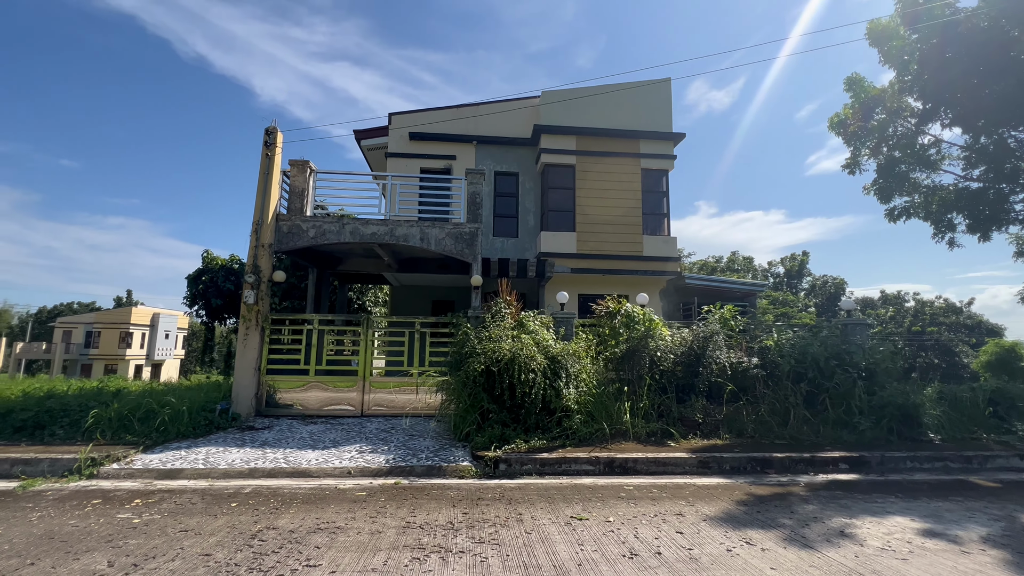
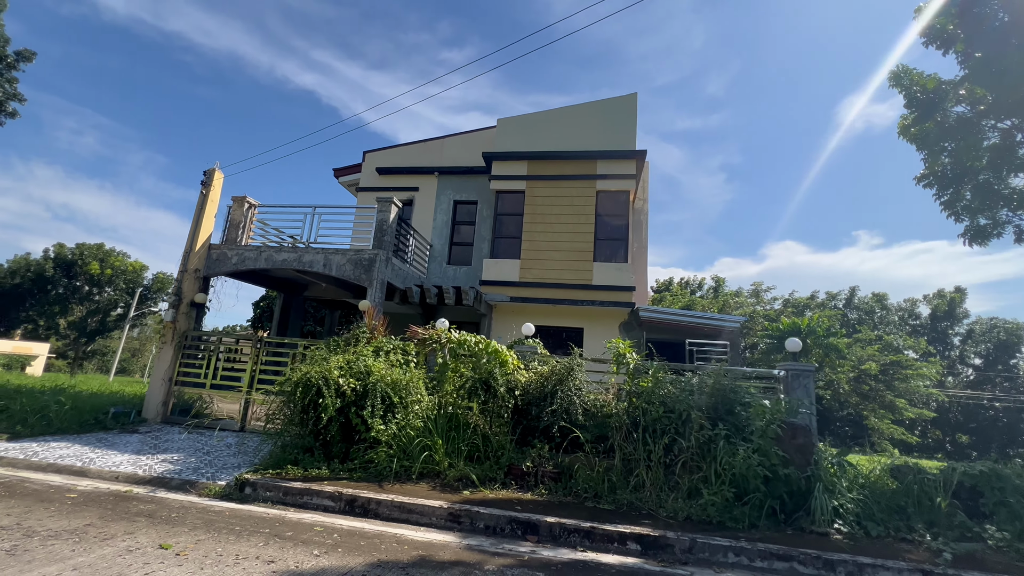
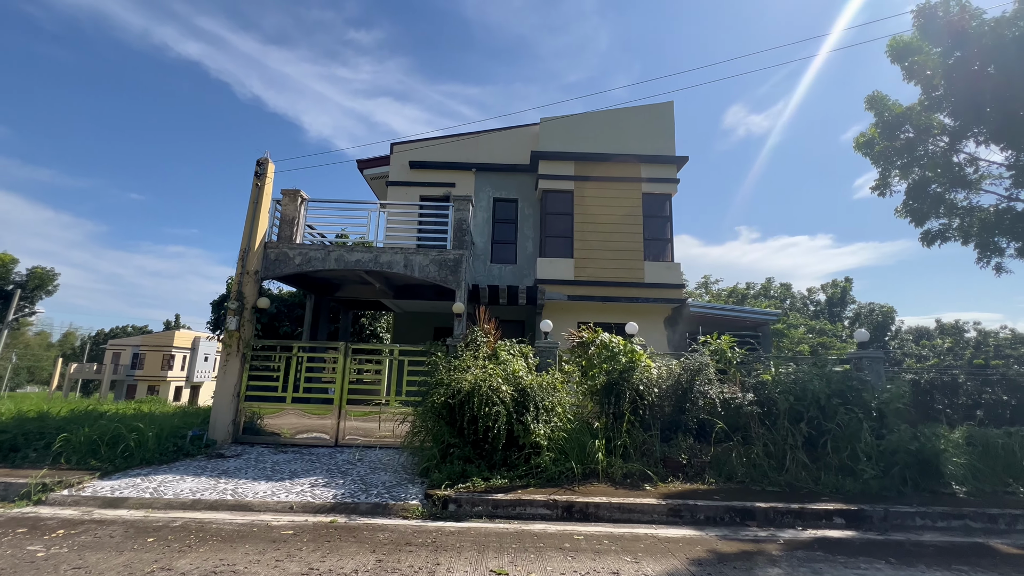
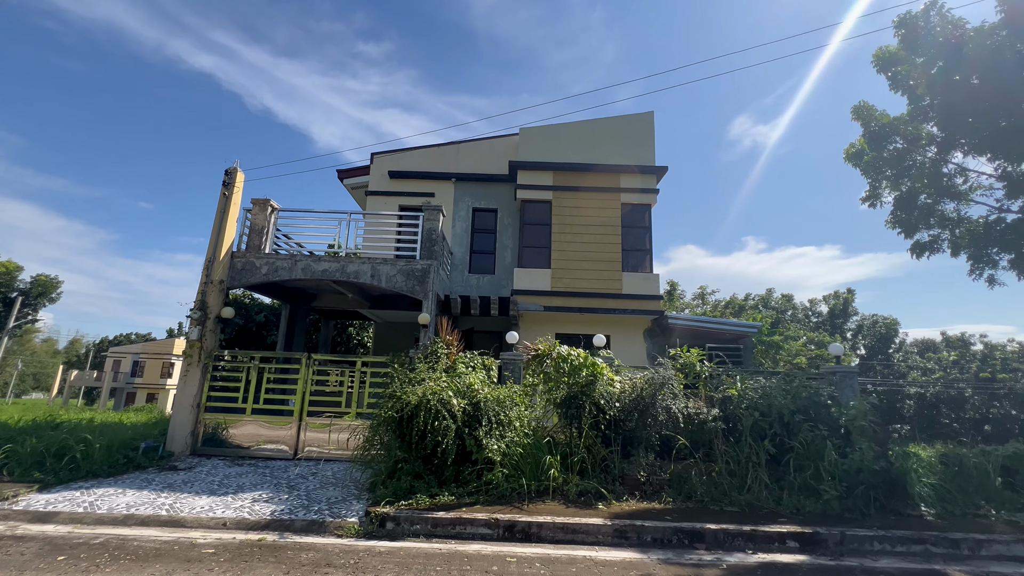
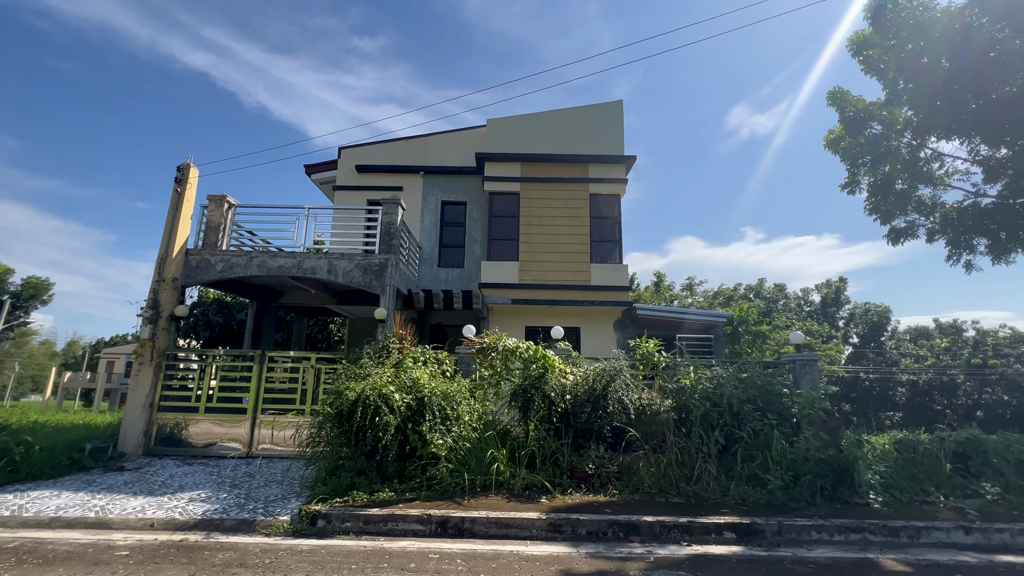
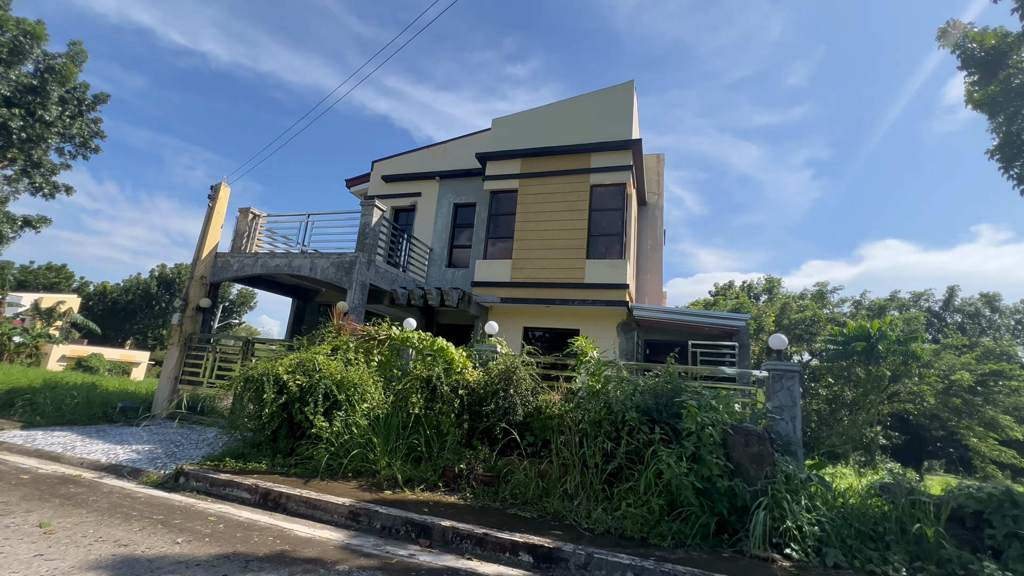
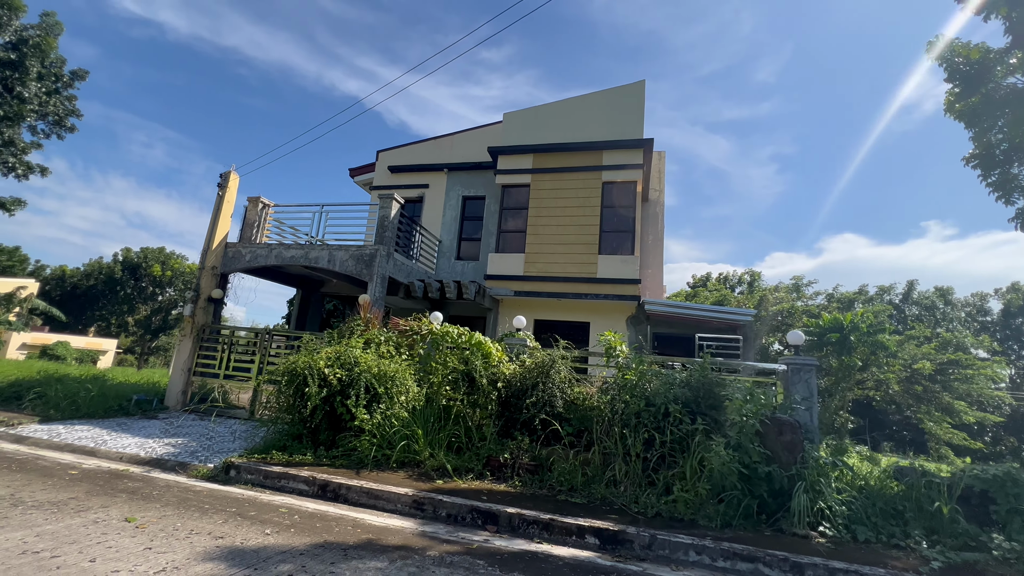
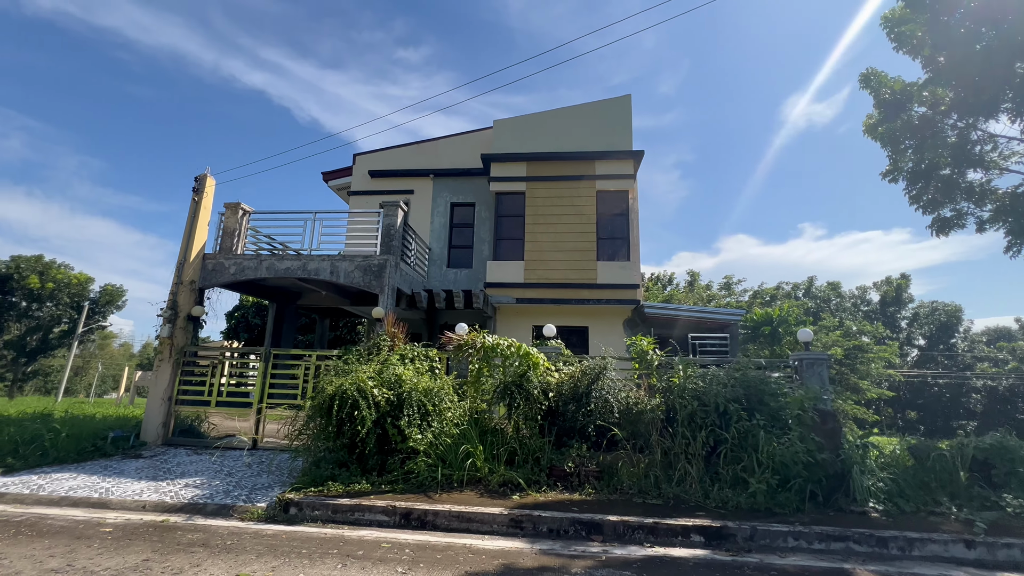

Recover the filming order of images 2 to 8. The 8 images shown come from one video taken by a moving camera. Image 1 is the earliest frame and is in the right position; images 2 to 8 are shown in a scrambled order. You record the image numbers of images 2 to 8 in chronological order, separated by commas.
3, 4, 5, 8, 2, 7, 6
